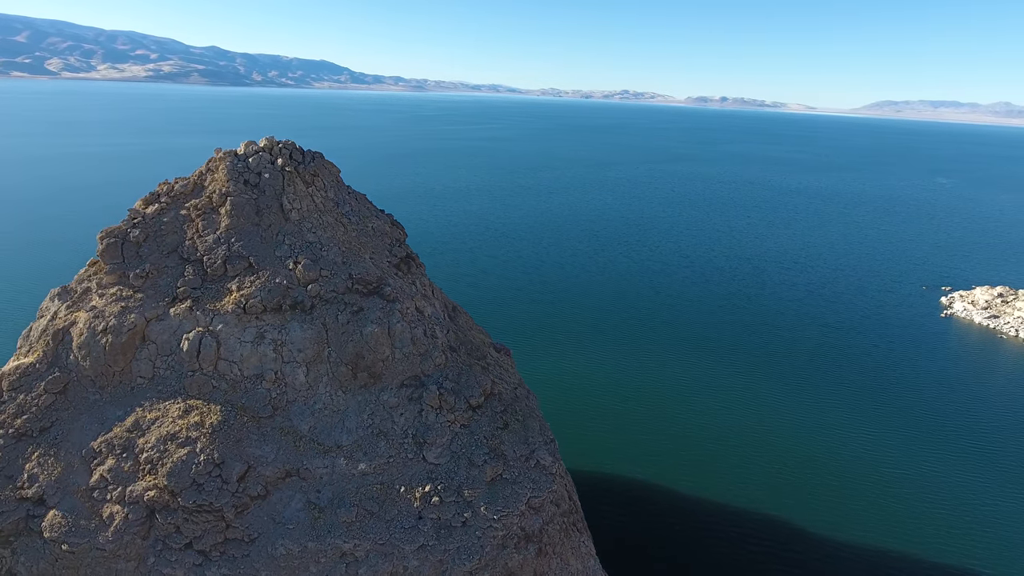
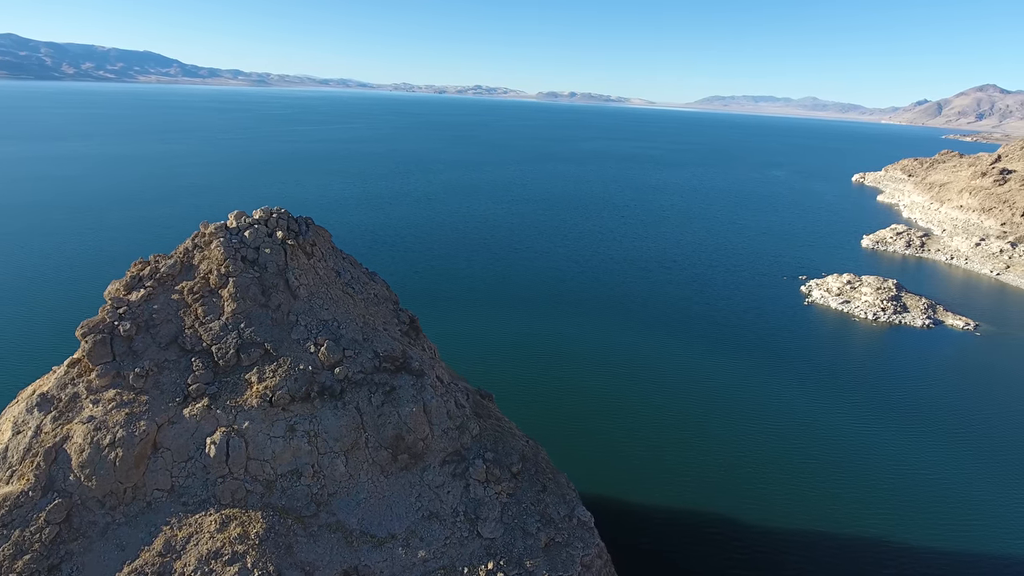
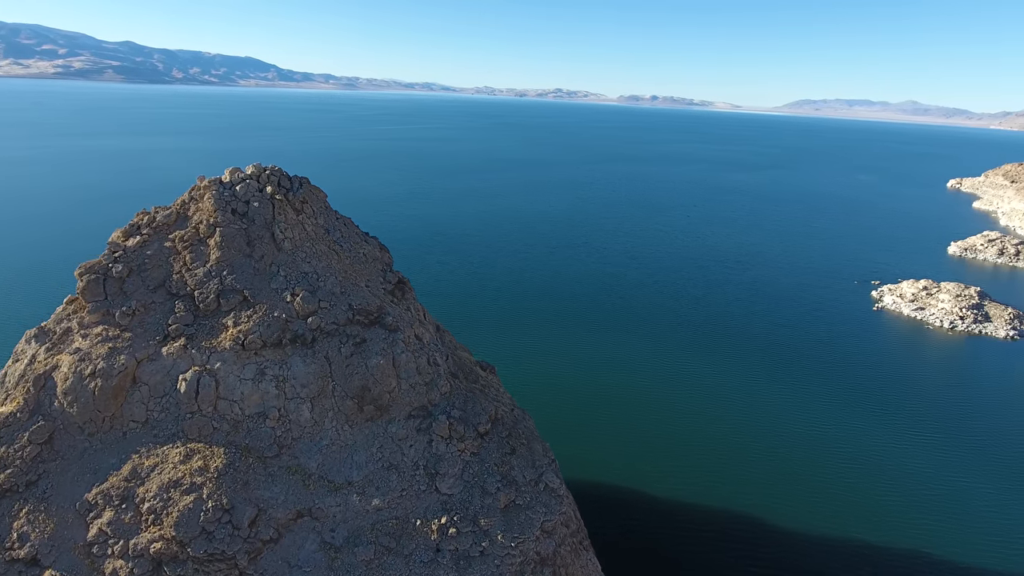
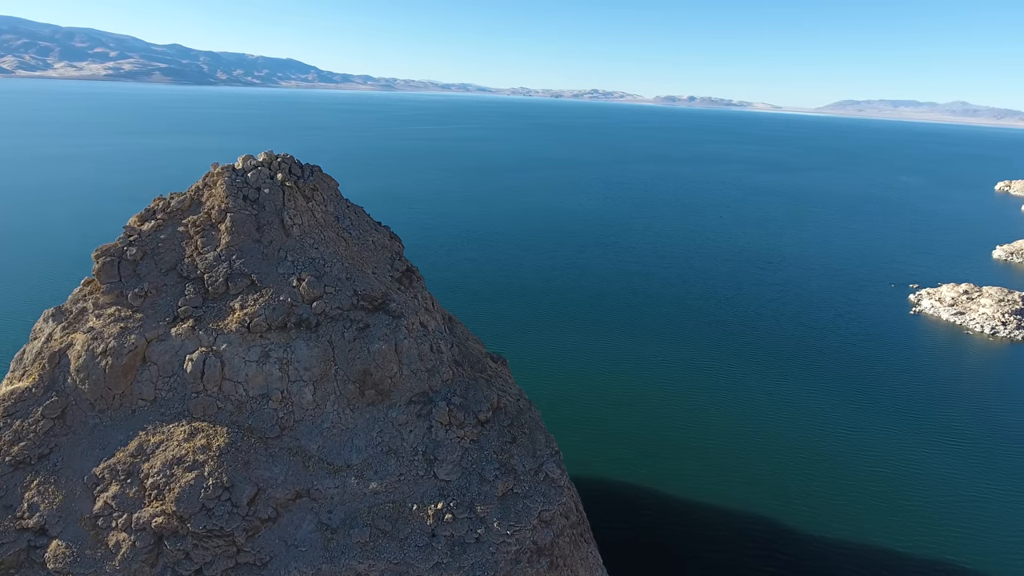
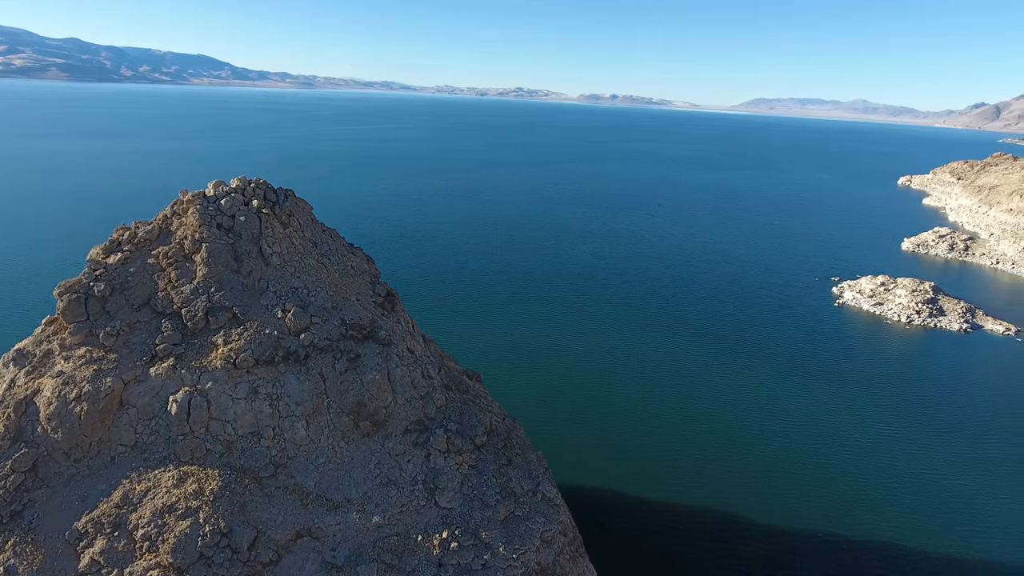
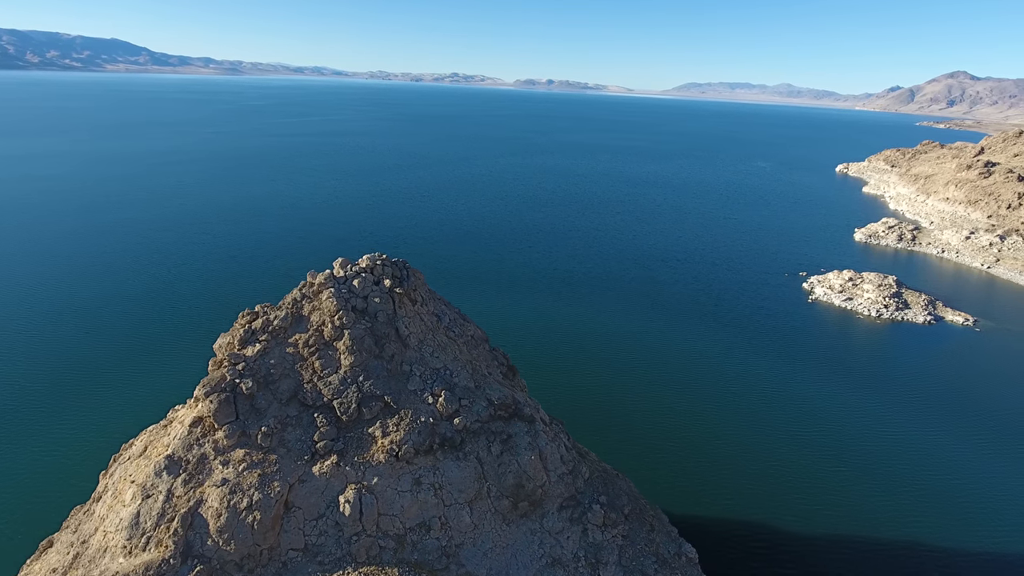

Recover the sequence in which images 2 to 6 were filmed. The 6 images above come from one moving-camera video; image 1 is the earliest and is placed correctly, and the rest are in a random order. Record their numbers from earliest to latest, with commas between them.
4, 3, 5, 2, 6
